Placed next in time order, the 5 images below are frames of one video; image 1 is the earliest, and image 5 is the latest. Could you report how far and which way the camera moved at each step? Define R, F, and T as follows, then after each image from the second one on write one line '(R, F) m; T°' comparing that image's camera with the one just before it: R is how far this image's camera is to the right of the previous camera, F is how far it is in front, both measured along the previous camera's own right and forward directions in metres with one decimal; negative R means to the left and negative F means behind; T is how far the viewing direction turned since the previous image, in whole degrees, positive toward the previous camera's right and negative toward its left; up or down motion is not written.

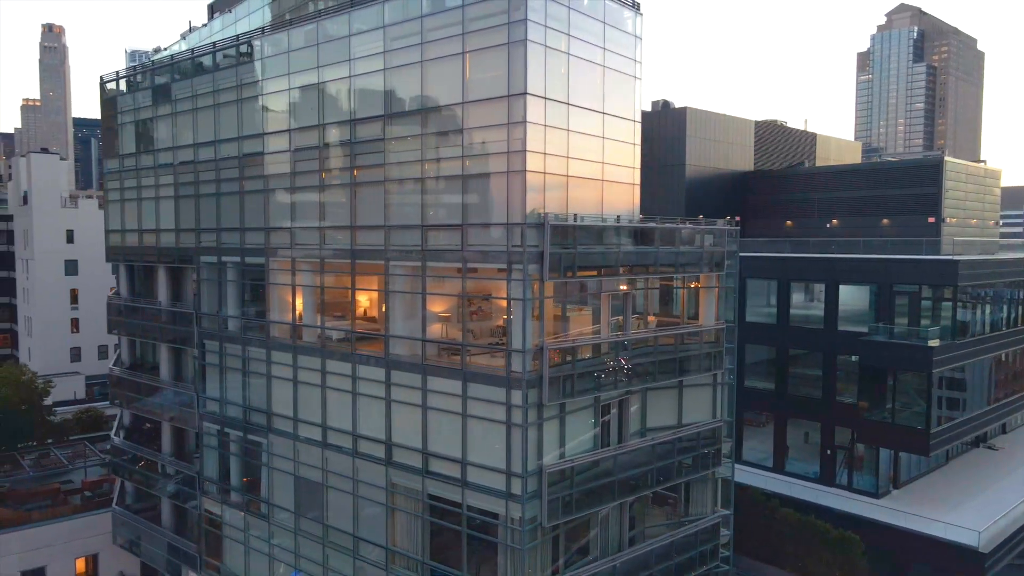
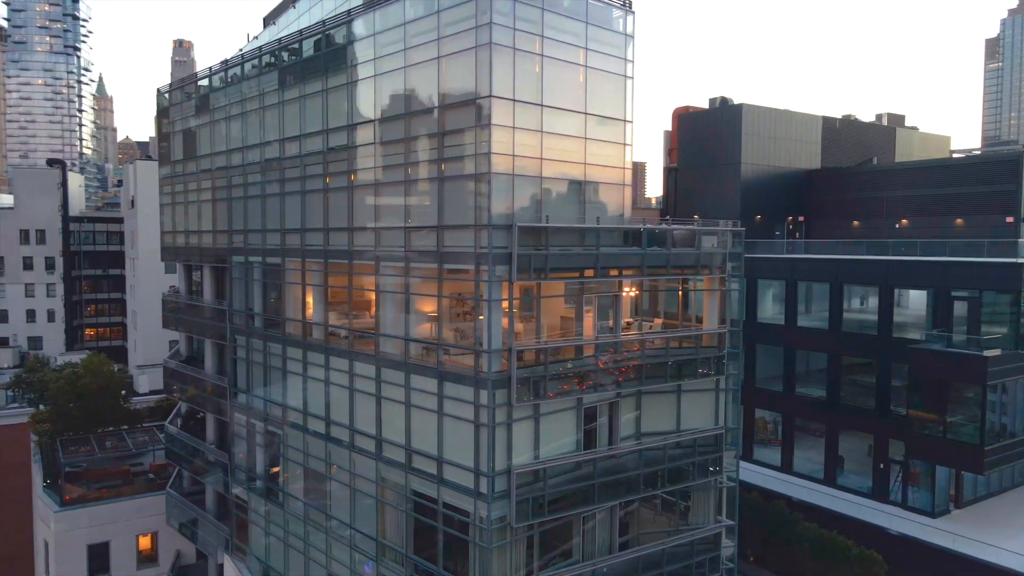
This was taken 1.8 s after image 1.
(+3.0, +0.1) m; -8°
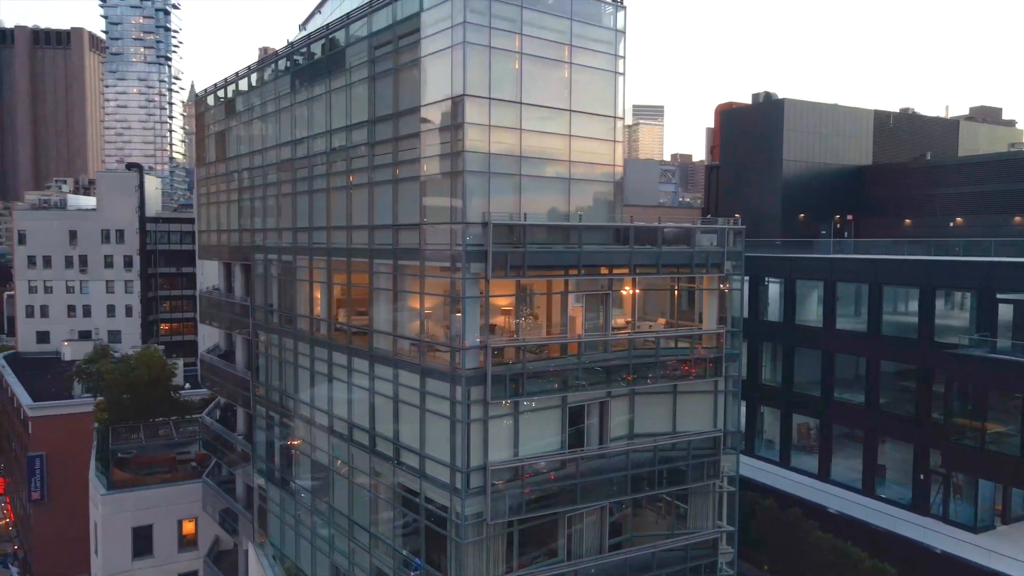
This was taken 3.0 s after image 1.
(+2.2, +0.1) m; -6°
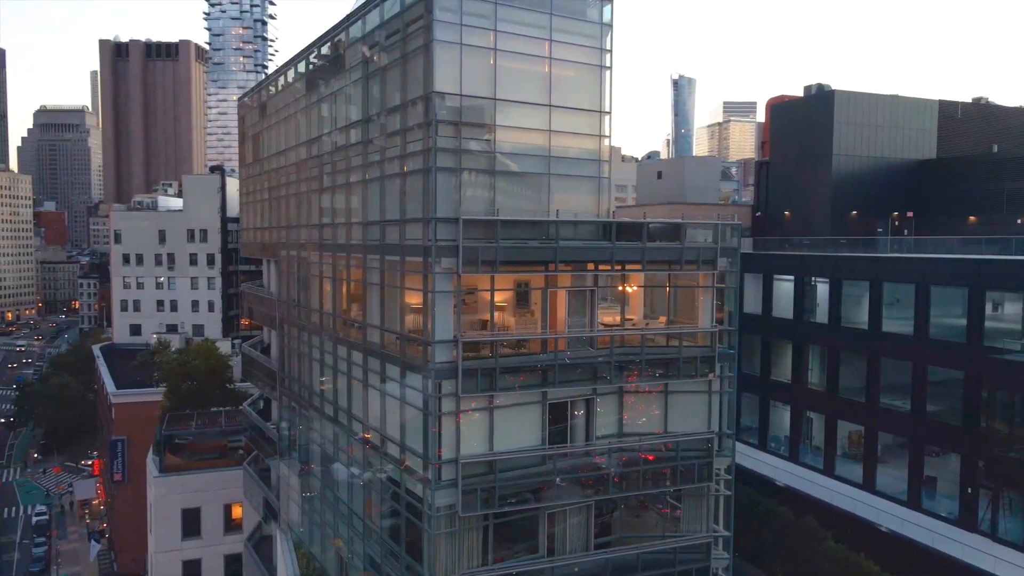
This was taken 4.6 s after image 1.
(+2.6, +0.1) m; -7°
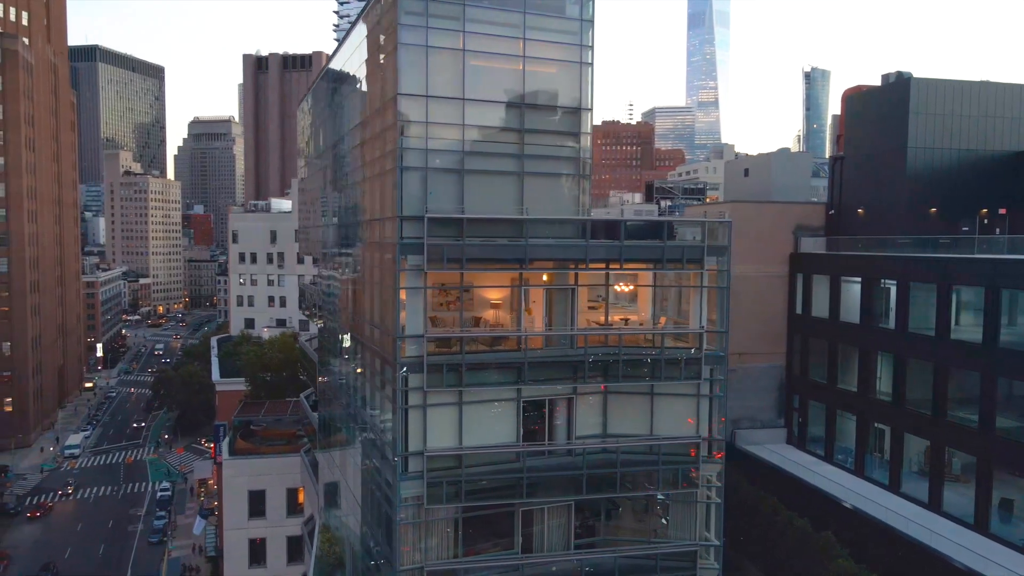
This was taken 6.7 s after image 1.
(+3.6, +0.1) m; -9°
